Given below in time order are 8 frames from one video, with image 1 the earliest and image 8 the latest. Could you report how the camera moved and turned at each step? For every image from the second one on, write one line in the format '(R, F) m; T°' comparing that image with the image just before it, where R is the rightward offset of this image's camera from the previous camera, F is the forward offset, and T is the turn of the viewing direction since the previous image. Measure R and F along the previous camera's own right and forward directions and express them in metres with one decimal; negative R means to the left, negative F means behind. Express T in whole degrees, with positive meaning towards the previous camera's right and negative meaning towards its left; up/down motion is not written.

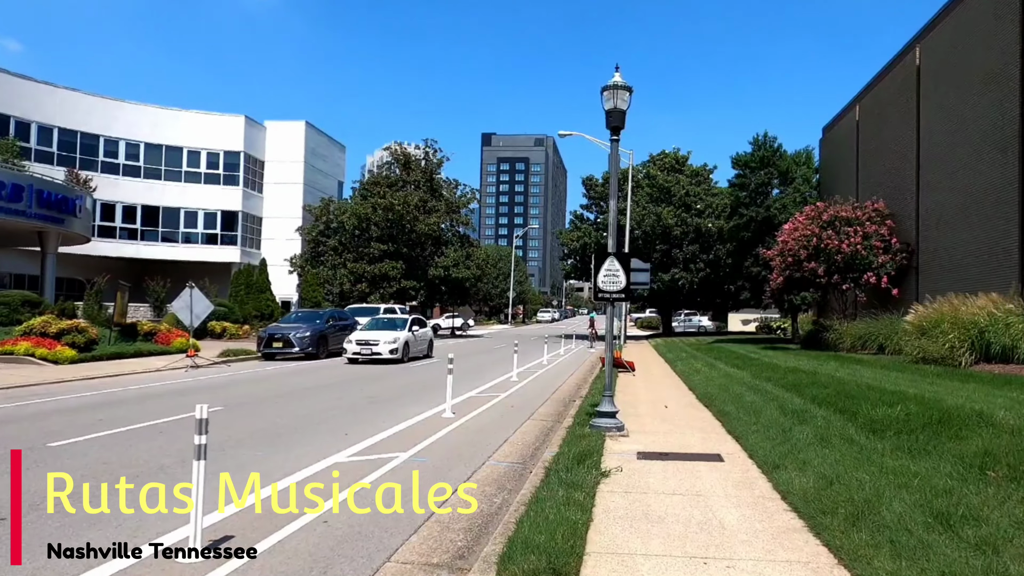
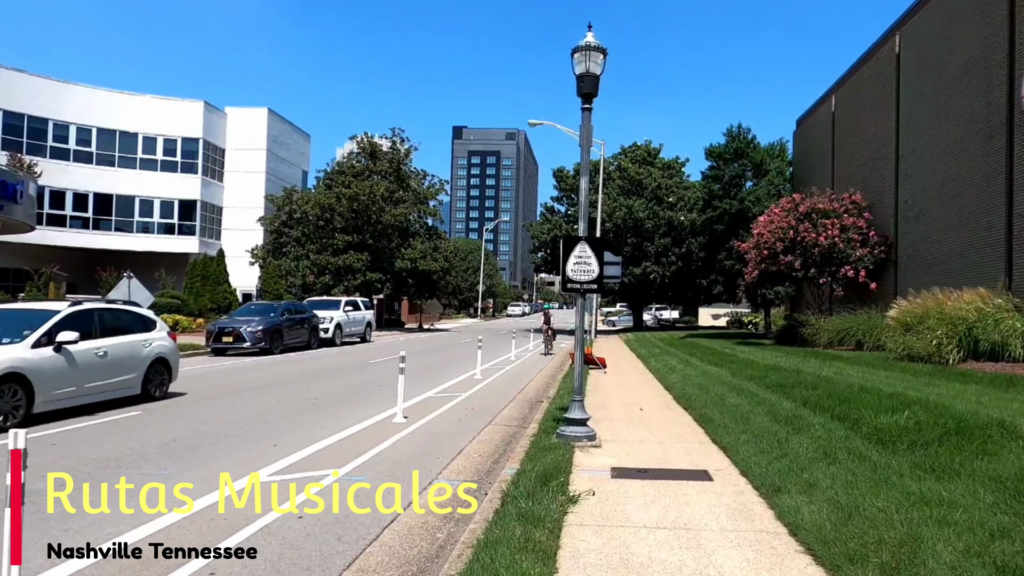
(+0.2, +1.1) m; +2°
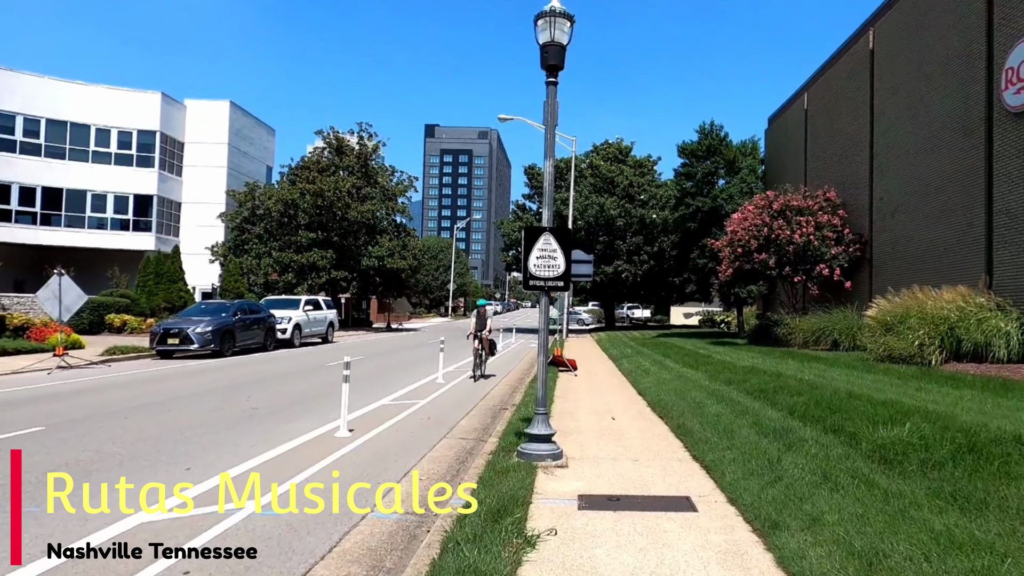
(+0.2, +0.9) m; +2°
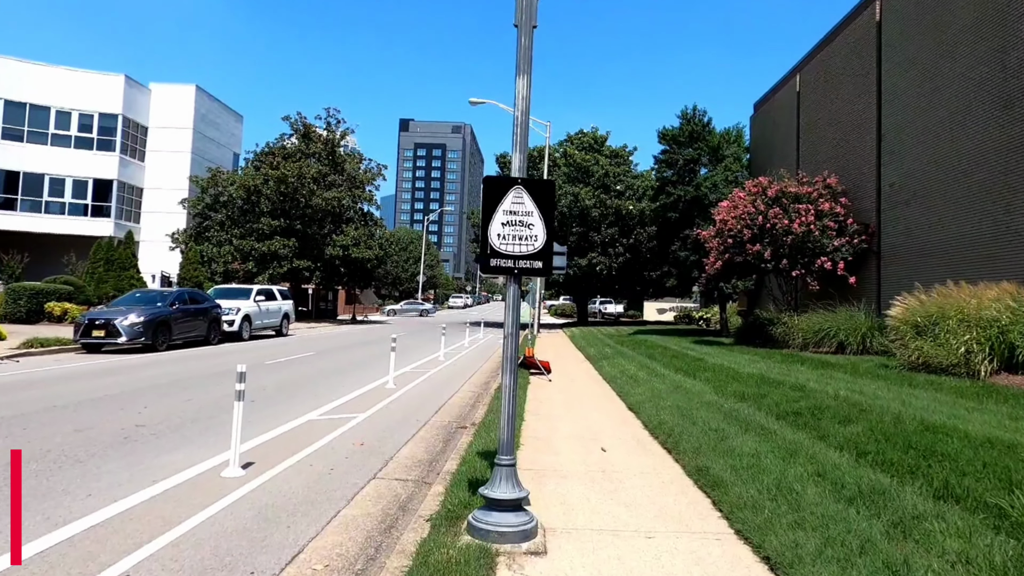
(+0.1, +2.5) m; +2°
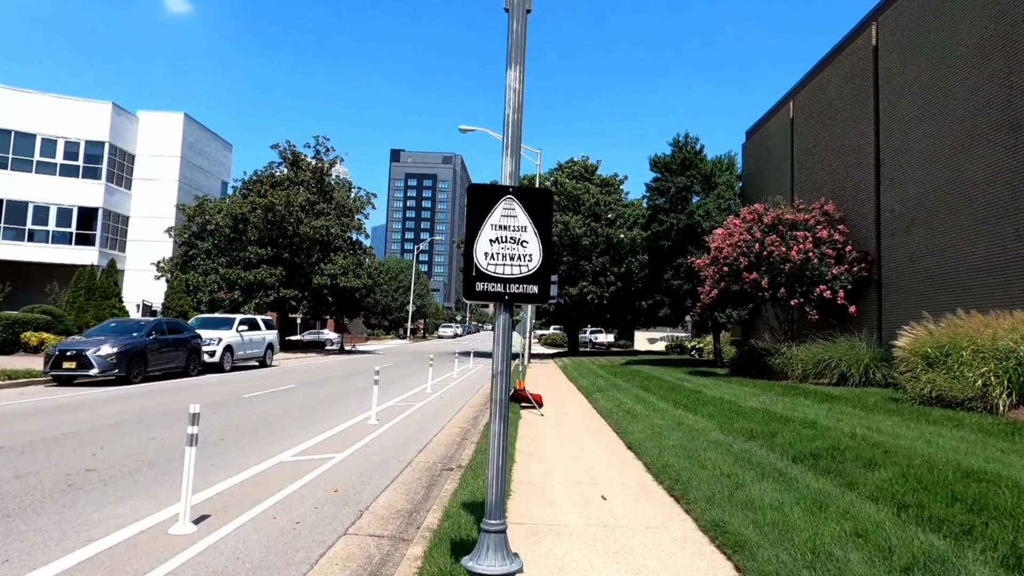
(0.0, +0.7) m; +1°
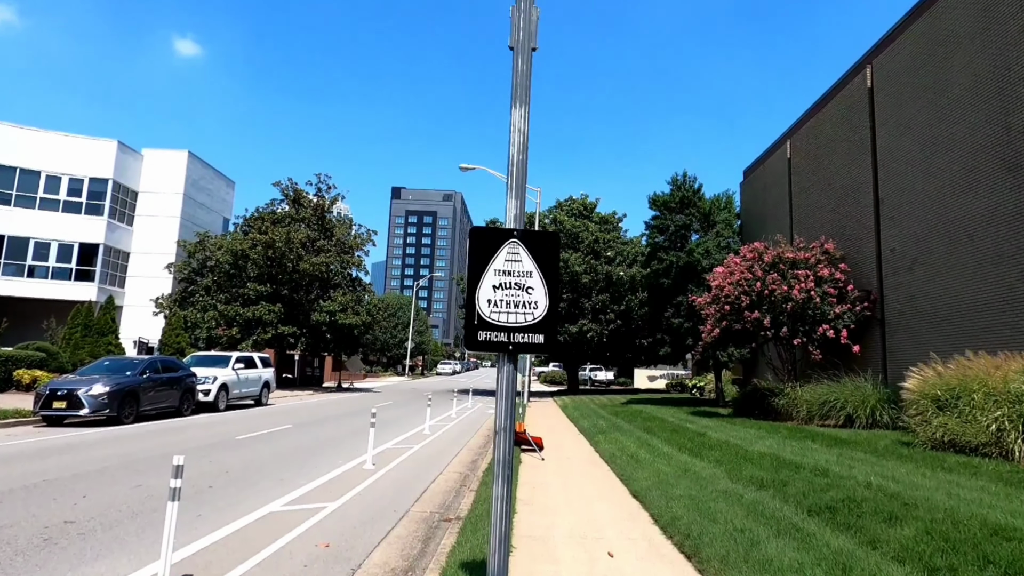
(0.0, +0.2) m; 0°
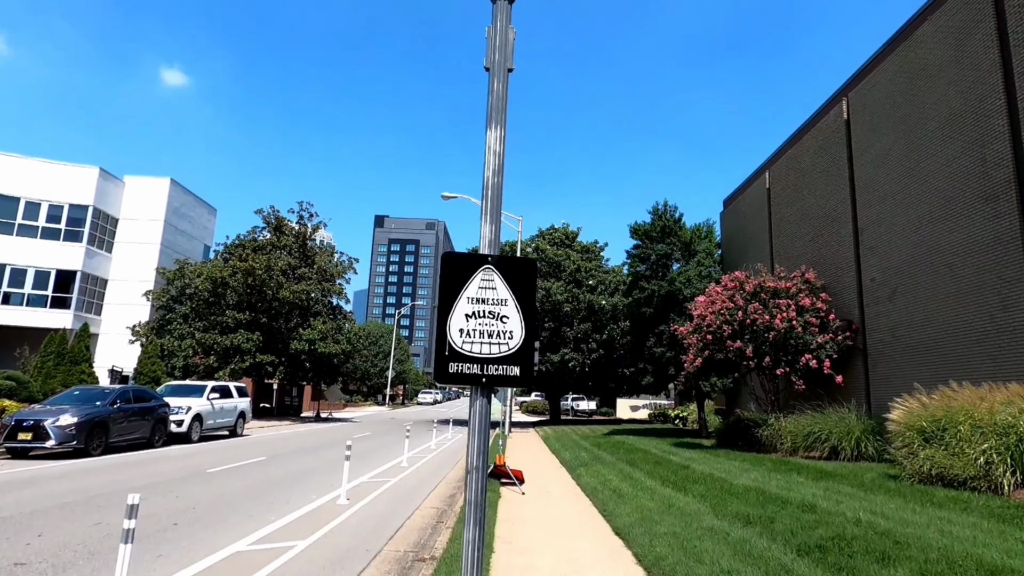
(0.0, +0.2) m; +1°
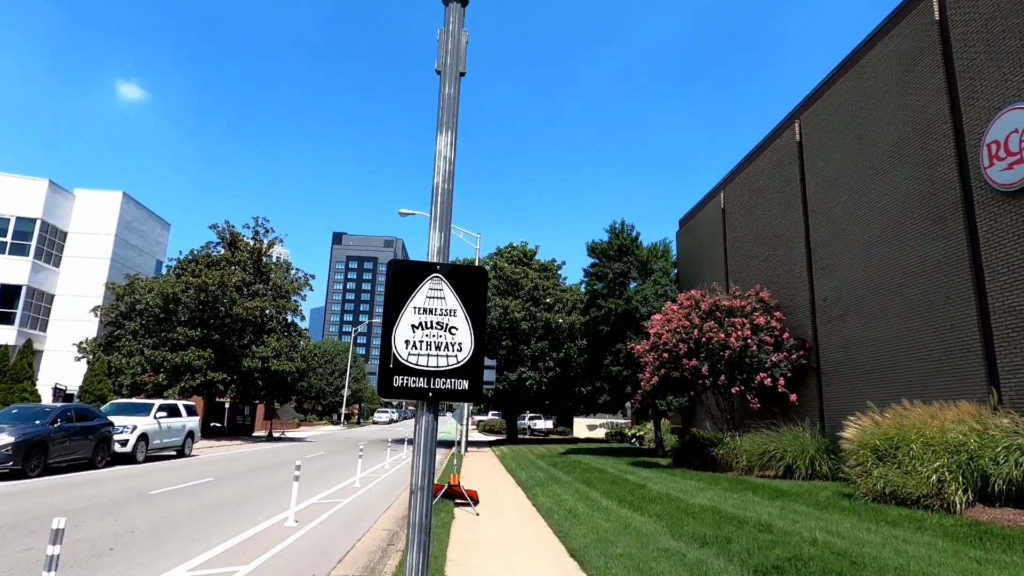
(0.0, +0.2) m; +3°
